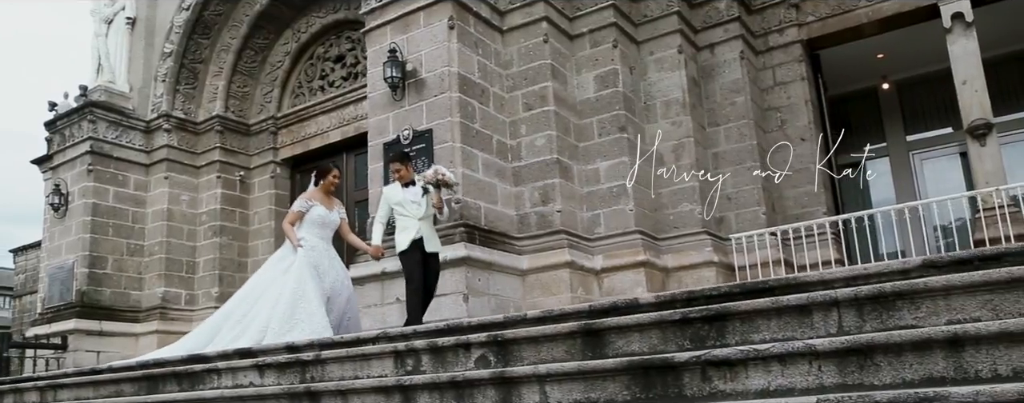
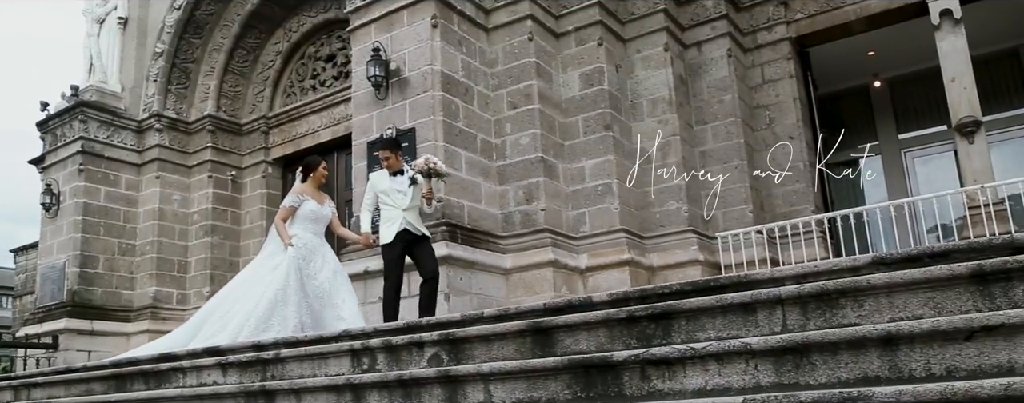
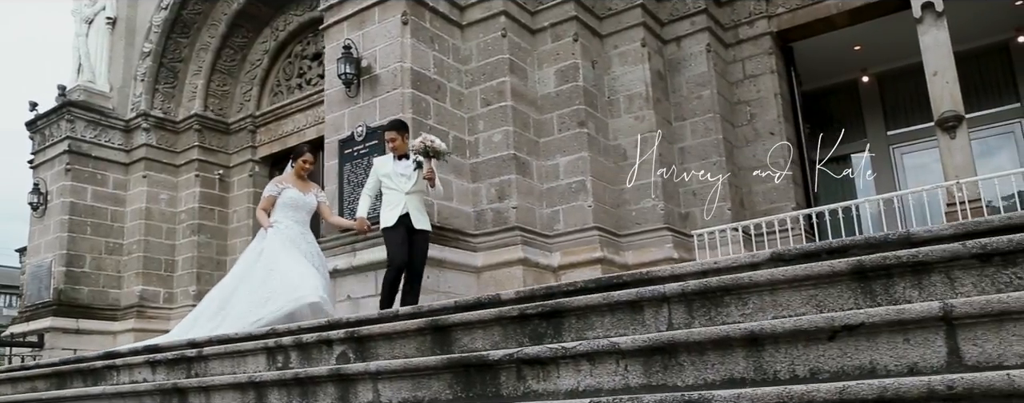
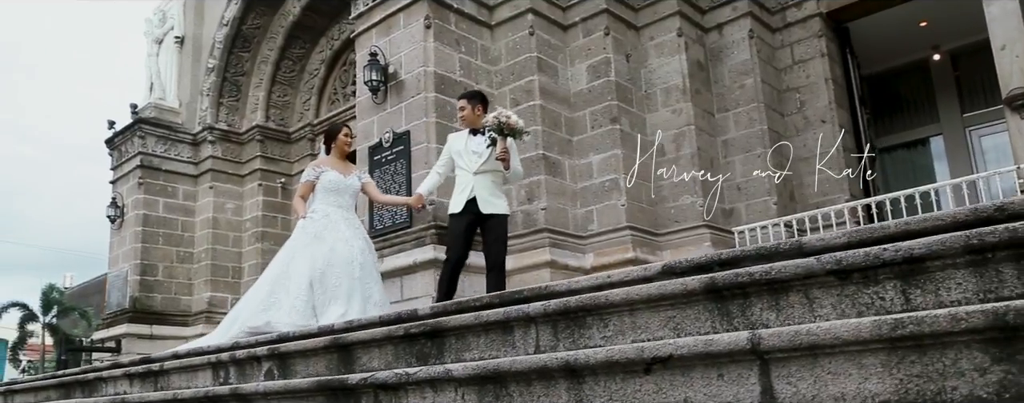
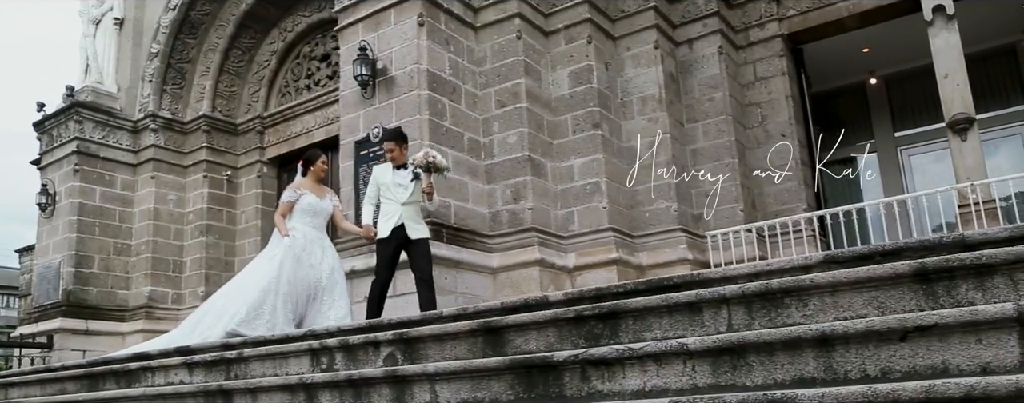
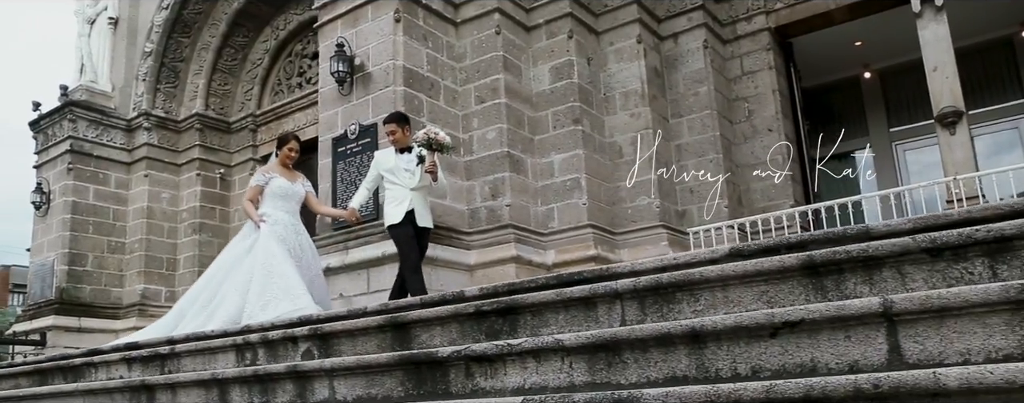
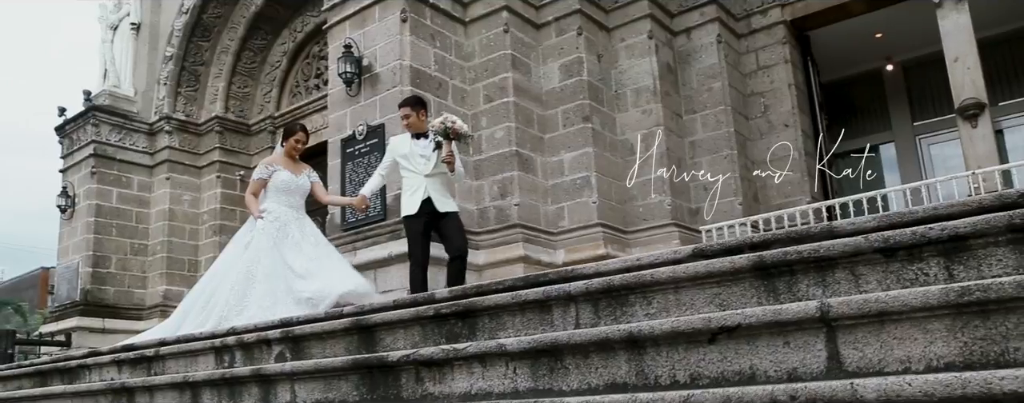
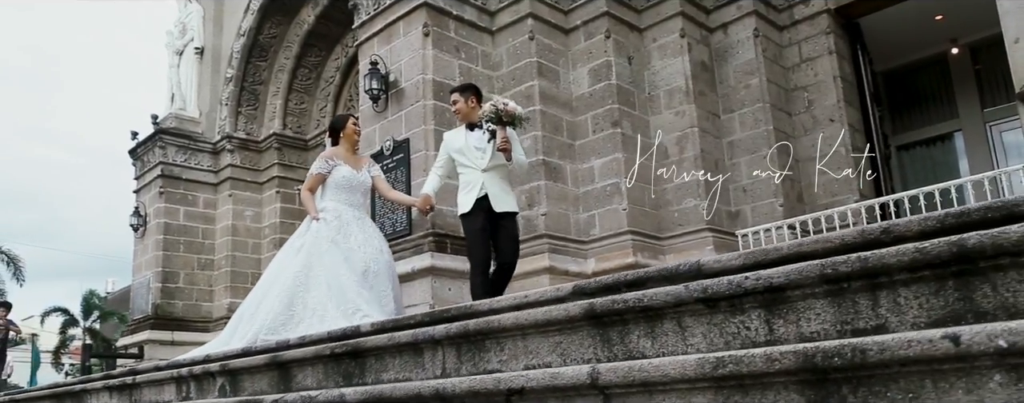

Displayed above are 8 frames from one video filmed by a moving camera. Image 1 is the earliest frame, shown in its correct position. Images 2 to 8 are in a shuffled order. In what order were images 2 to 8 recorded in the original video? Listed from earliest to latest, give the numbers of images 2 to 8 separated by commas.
2, 5, 3, 6, 7, 4, 8
